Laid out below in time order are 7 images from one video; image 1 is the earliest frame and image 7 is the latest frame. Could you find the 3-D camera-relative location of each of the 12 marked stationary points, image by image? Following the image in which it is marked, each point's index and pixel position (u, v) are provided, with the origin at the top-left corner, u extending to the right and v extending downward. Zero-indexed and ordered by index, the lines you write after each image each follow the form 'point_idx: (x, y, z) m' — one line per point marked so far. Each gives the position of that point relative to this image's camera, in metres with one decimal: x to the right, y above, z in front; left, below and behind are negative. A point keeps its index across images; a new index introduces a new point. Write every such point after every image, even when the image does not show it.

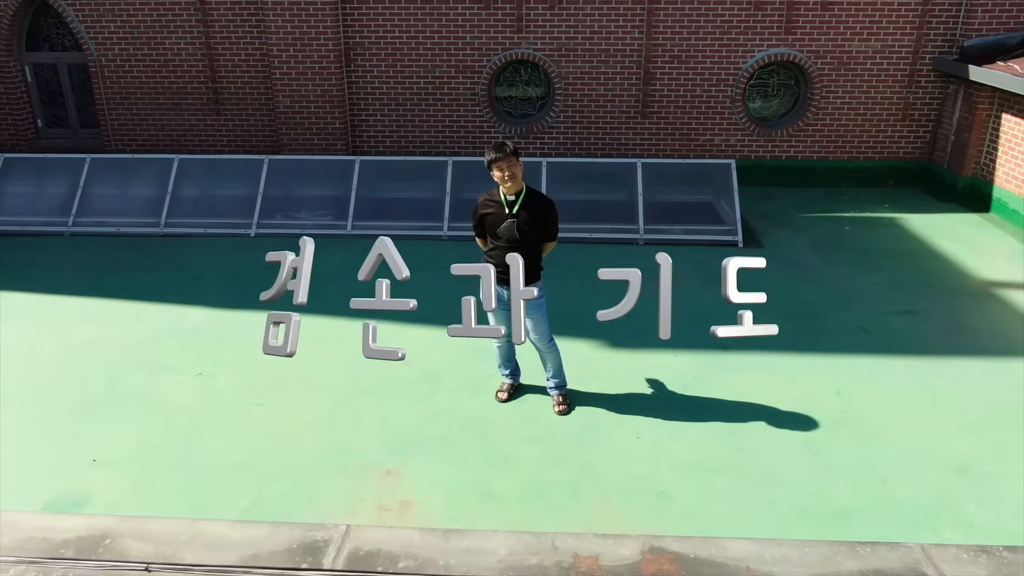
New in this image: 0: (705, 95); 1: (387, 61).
0: (+2.4, +2.3, +9.6) m
1: (-1.5, +2.8, +9.6) m
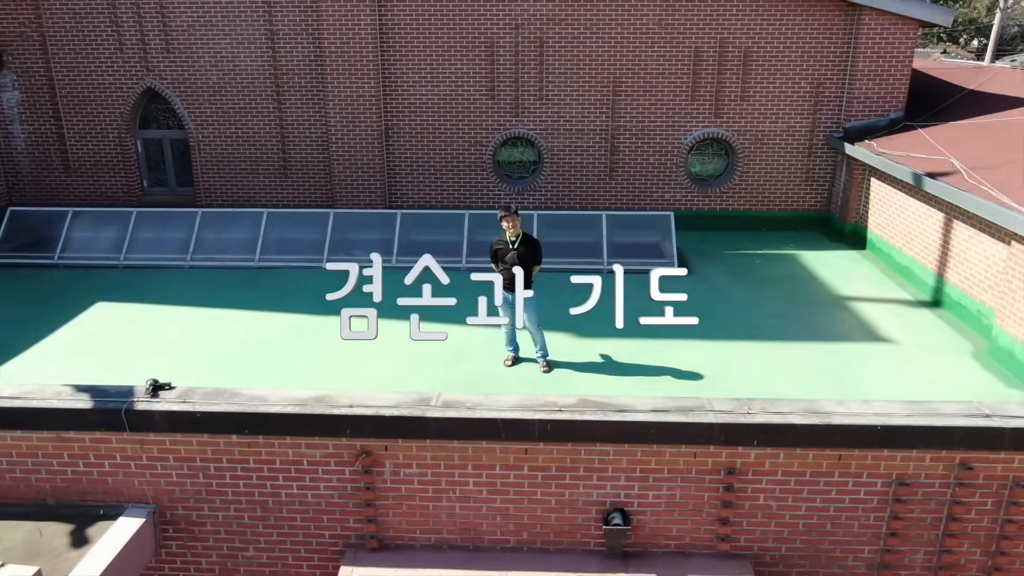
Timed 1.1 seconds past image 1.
0: (+2.3, +2.0, +12.6) m
1: (-1.5, +2.4, +12.7) m
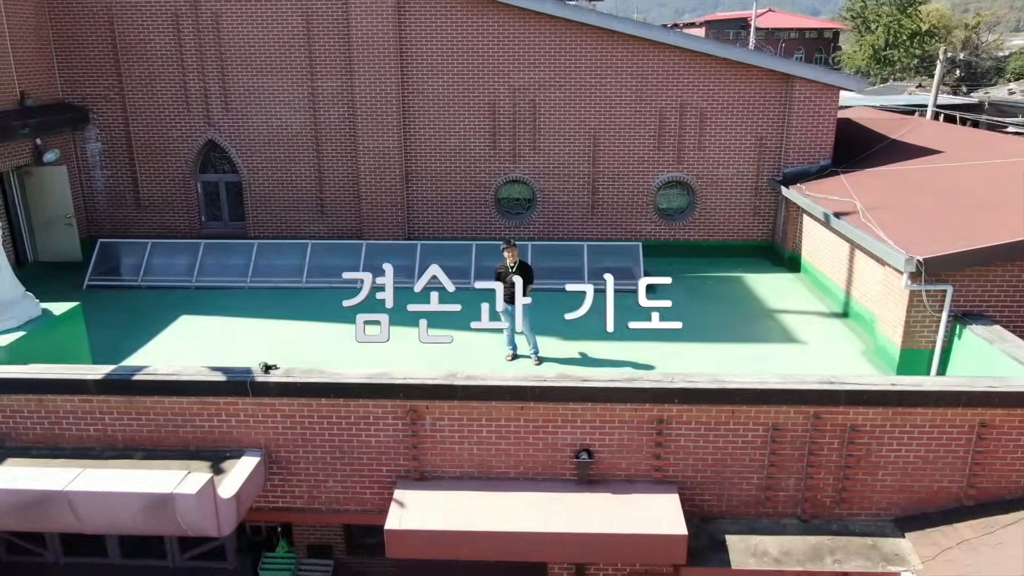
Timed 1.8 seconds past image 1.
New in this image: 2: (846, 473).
0: (+2.3, +1.7, +15.3) m
1: (-1.5, +2.1, +15.3) m
2: (+3.4, -1.9, +7.9) m
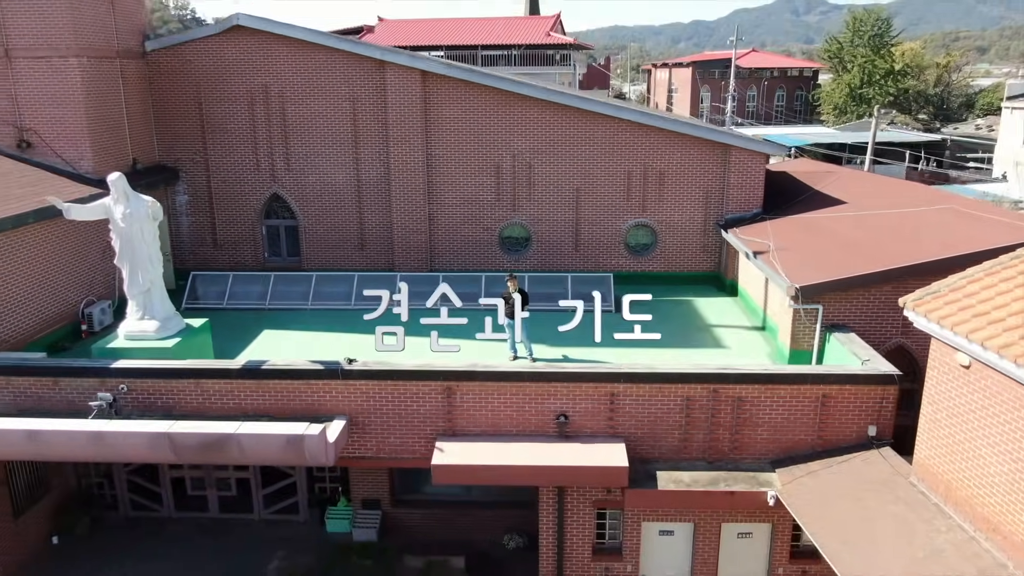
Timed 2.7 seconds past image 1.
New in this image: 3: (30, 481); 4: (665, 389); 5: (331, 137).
0: (+2.3, +1.2, +19.4) m
1: (-1.5, +1.6, +19.4) m
2: (+3.4, -2.1, +11.9) m
3: (-9.0, -3.6, +14.7) m
4: (+2.3, -1.5, +11.7) m
5: (-4.4, +3.6, +19.0) m
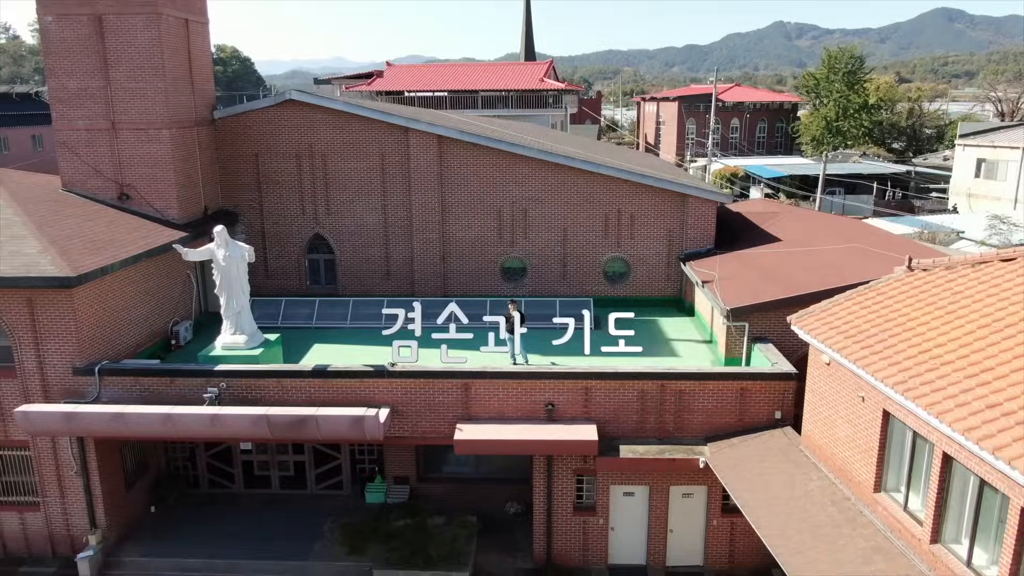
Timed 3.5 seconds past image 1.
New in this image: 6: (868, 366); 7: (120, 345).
0: (+2.3, +0.5, +23.7) m
1: (-1.5, +0.9, +23.7) m
2: (+3.4, -2.6, +16.1) m
3: (-9.0, -4.1, +18.8) m
4: (+2.3, -2.0, +15.9) m
5: (-4.4, +3.0, +23.3) m
6: (+5.5, -1.2, +12.3) m
7: (-8.9, -1.2, +17.8) m
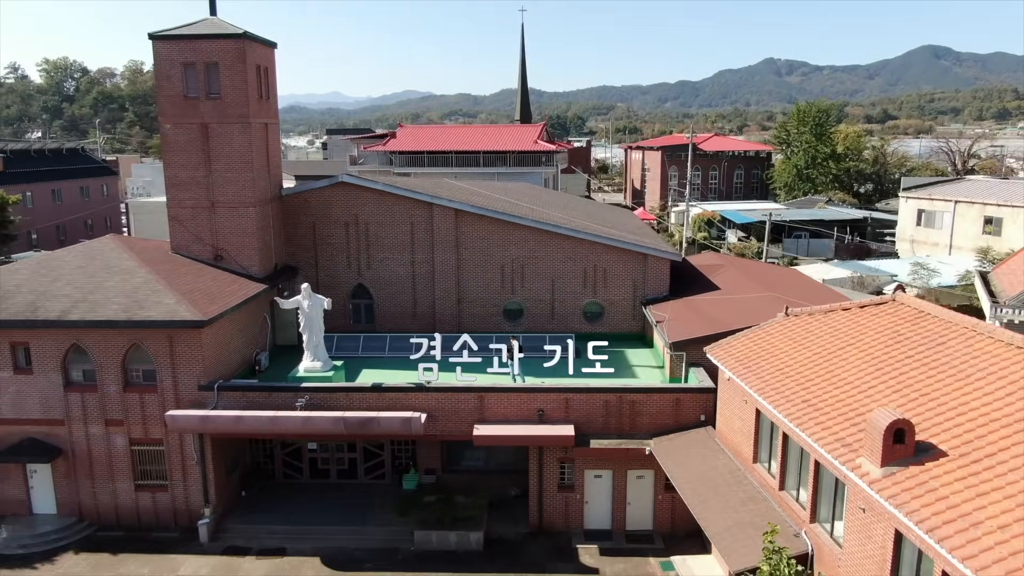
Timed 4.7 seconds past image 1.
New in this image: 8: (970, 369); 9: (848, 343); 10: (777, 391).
0: (+2.3, -0.9, +30.3) m
1: (-1.6, -0.6, +30.3) m
2: (+3.5, -3.7, +22.6) m
3: (-8.9, -5.4, +25.2) m
4: (+2.3, -3.1, +22.5) m
5: (-4.4, +1.5, +30.0) m
6: (+5.6, -2.2, +18.9) m
7: (-8.8, -2.5, +24.3) m
8: (+9.0, -1.6, +15.4) m
9: (+7.8, -1.3, +18.4) m
10: (+5.9, -2.3, +17.6) m
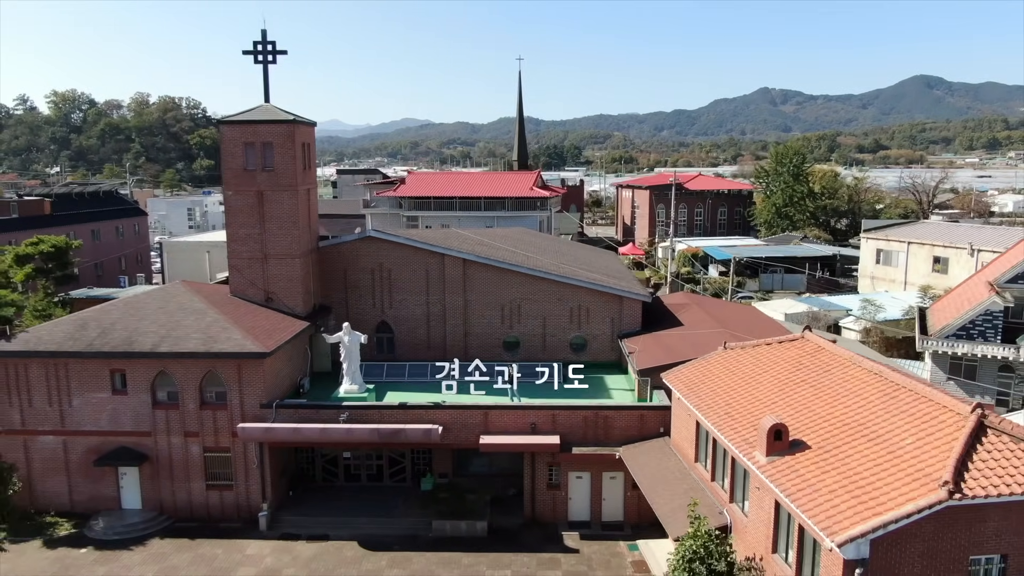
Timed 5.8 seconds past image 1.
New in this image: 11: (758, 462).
0: (+2.2, -2.6, +36.2) m
1: (-1.6, -2.2, +36.3) m
2: (+3.4, -5.1, +28.5) m
3: (-9.0, -6.9, +31.0) m
4: (+2.3, -4.5, +28.3) m
5: (-4.5, -0.1, +36.0) m
6: (+5.5, -3.5, +24.8) m
7: (-8.9, -3.9, +30.2) m
8: (+8.9, -2.8, +21.3) m
9: (+7.8, -2.6, +24.3) m
10: (+5.9, -3.5, +23.5) m
11: (+6.1, -4.3, +19.3) m
